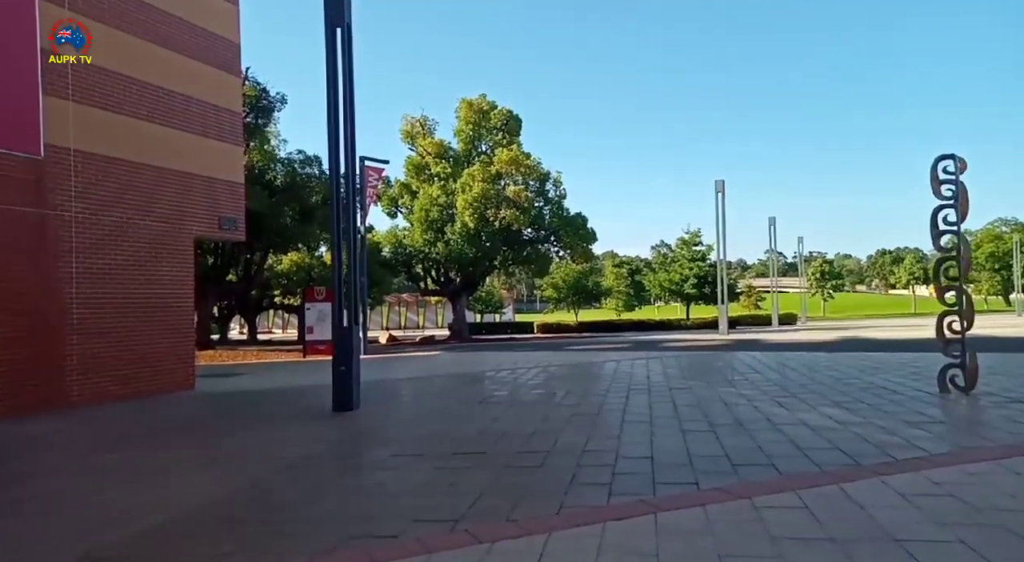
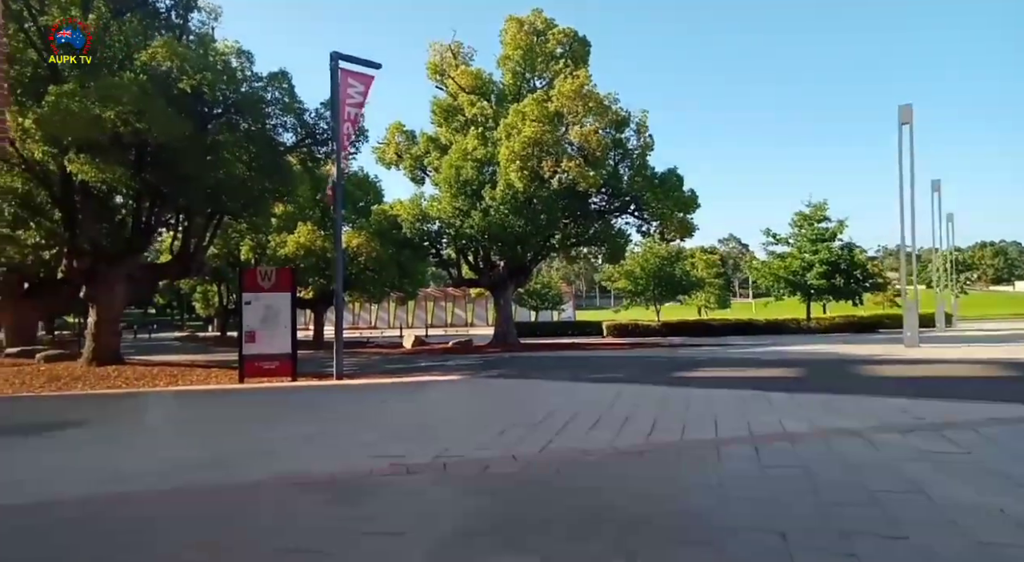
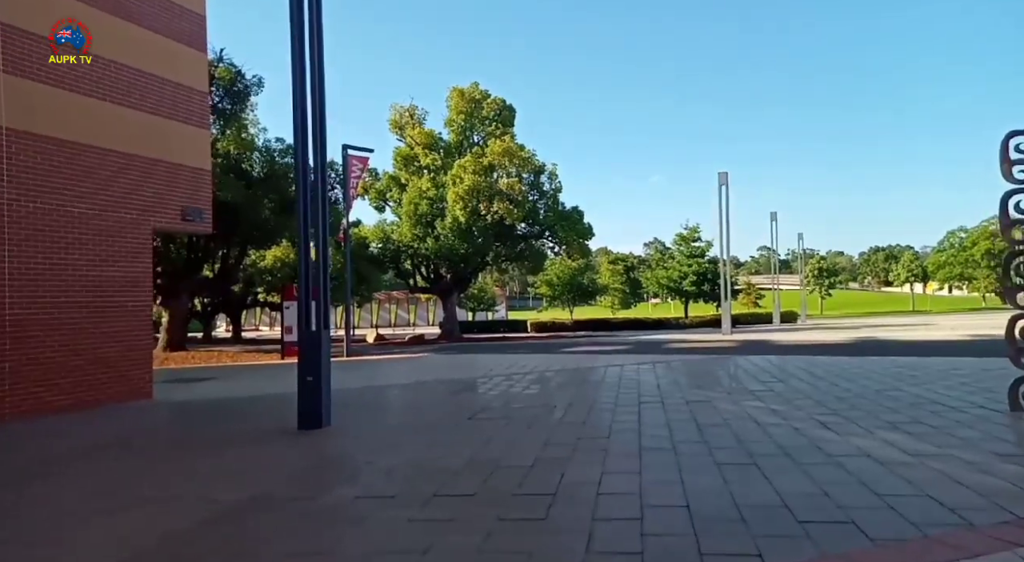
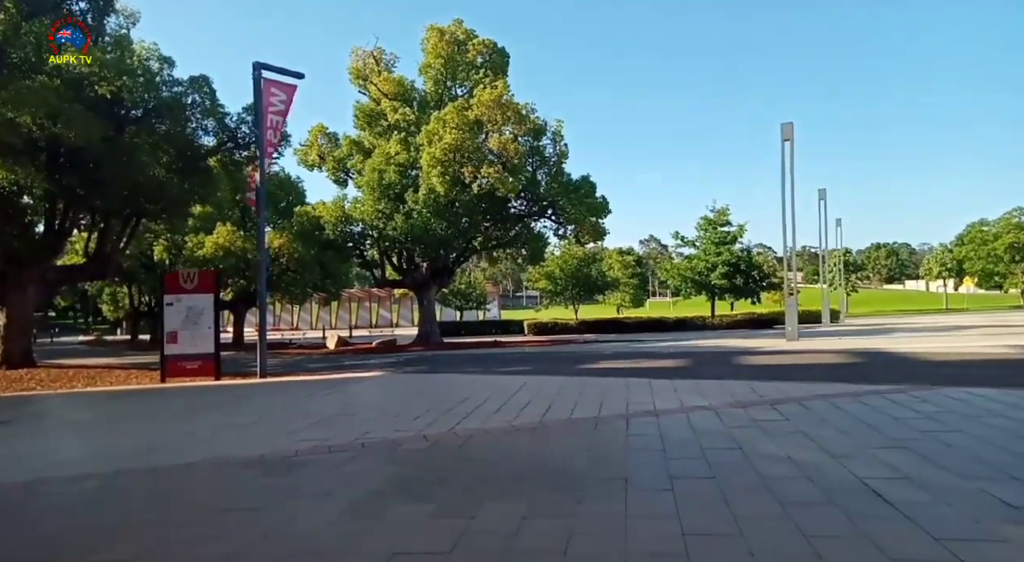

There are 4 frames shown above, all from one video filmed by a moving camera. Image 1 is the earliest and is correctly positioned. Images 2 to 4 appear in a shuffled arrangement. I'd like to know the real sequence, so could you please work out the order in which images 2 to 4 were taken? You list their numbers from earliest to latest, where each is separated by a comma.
3, 4, 2
